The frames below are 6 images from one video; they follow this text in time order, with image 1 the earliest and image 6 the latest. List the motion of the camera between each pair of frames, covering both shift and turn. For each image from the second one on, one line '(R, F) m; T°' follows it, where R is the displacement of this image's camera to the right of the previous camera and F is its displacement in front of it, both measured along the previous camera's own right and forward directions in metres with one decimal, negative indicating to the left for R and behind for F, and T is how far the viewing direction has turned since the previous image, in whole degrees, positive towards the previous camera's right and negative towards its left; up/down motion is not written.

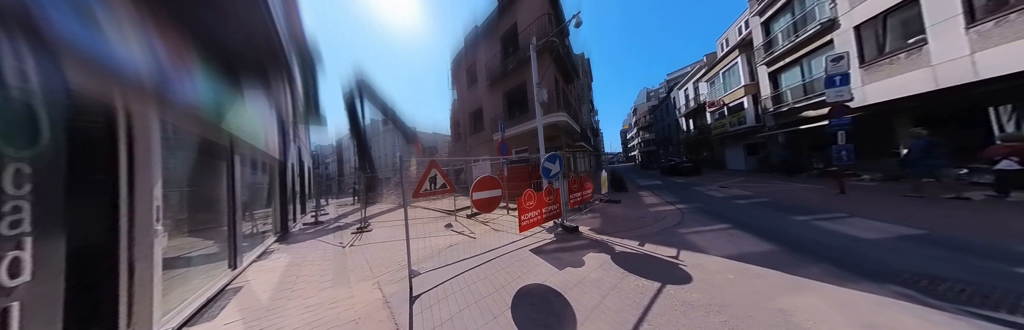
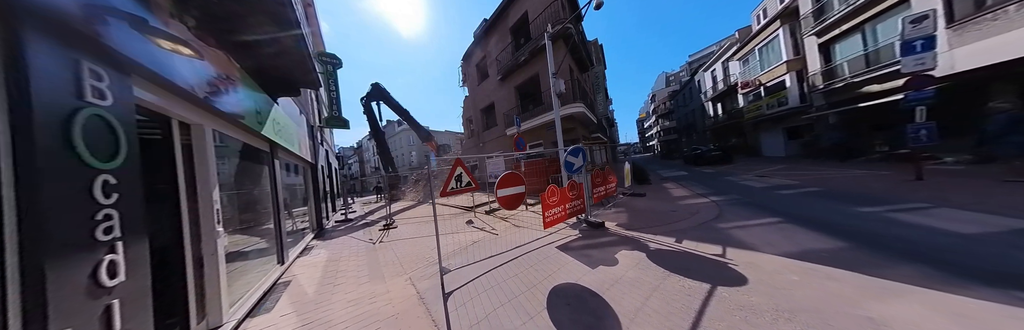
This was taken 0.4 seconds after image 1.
(-0.2, +0.1) m; -4°
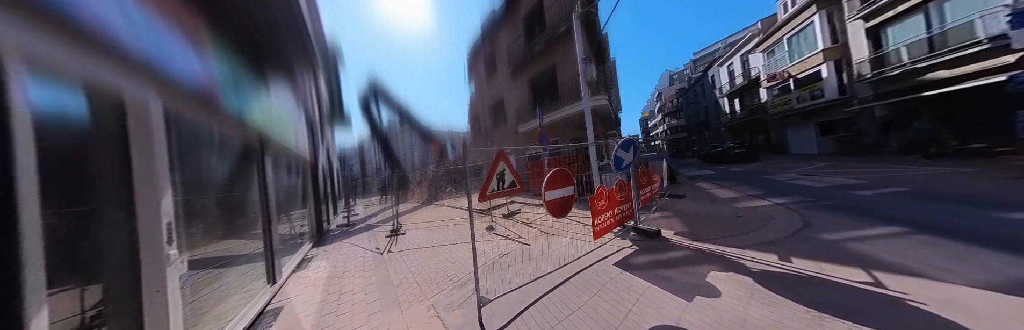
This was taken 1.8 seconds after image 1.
(-0.7, +0.7) m; 0°
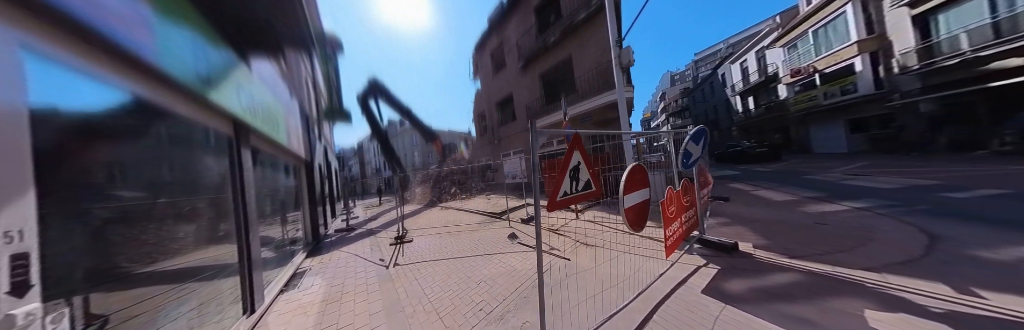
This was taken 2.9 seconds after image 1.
(-0.6, +0.7) m; 0°
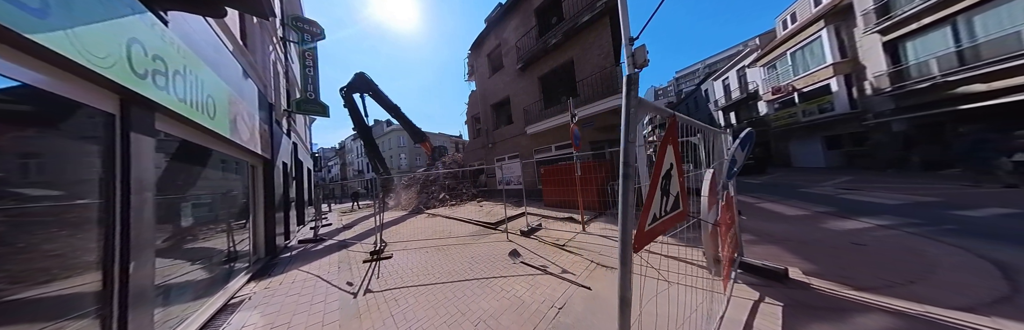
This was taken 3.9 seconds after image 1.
(-0.3, +0.6) m; +3°
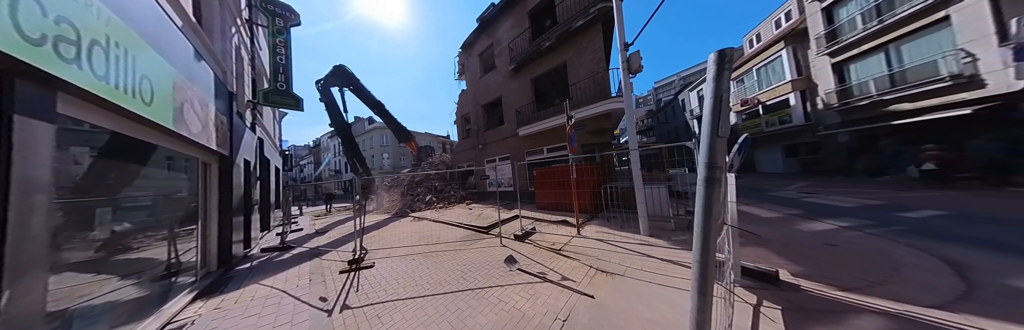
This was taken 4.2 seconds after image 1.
(-0.2, +0.2) m; +4°
